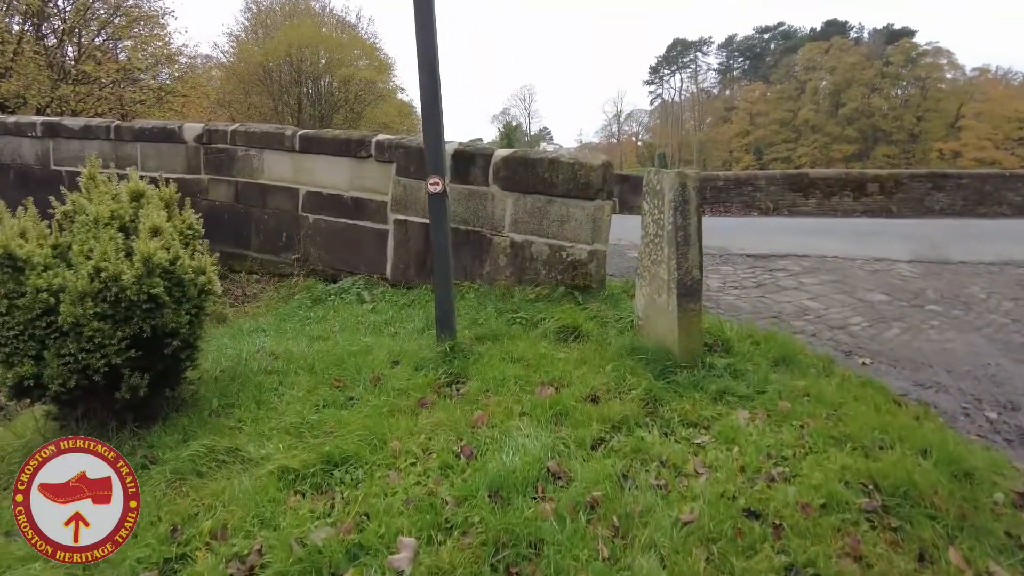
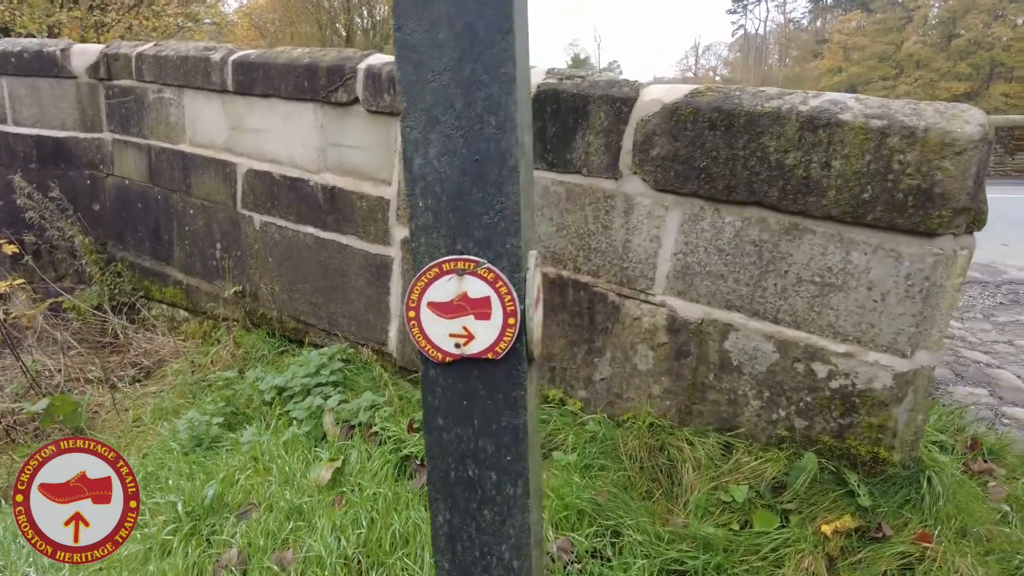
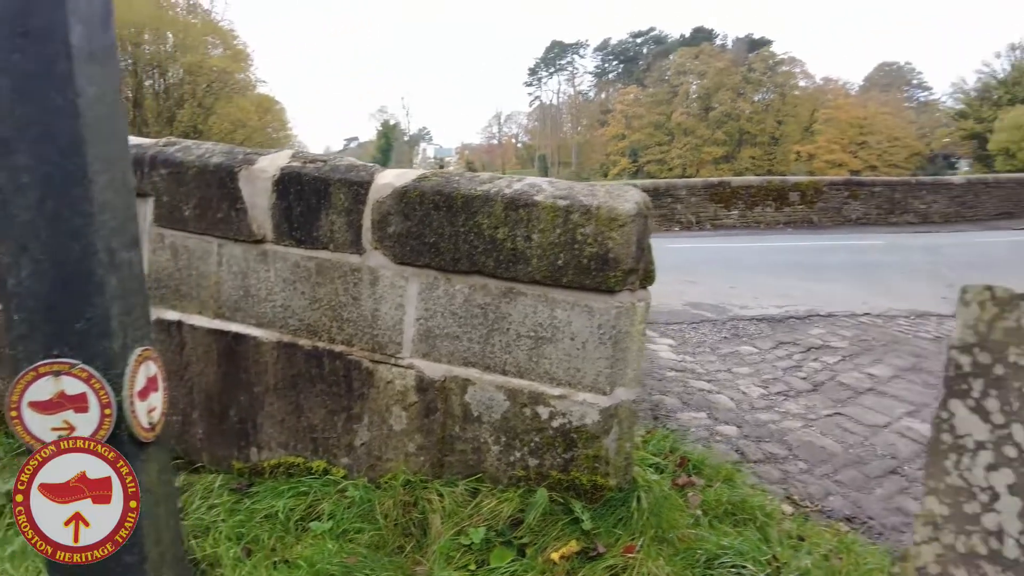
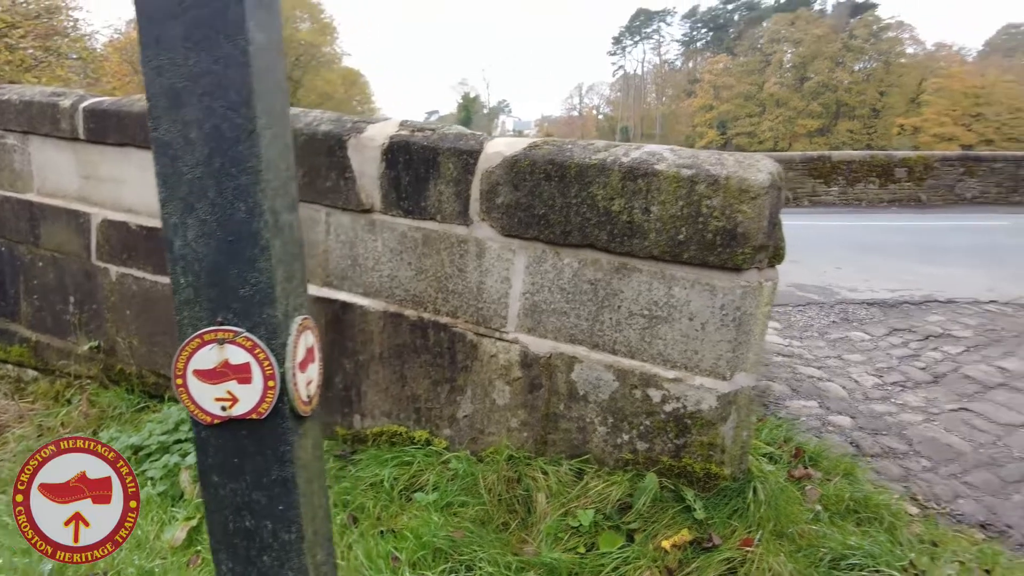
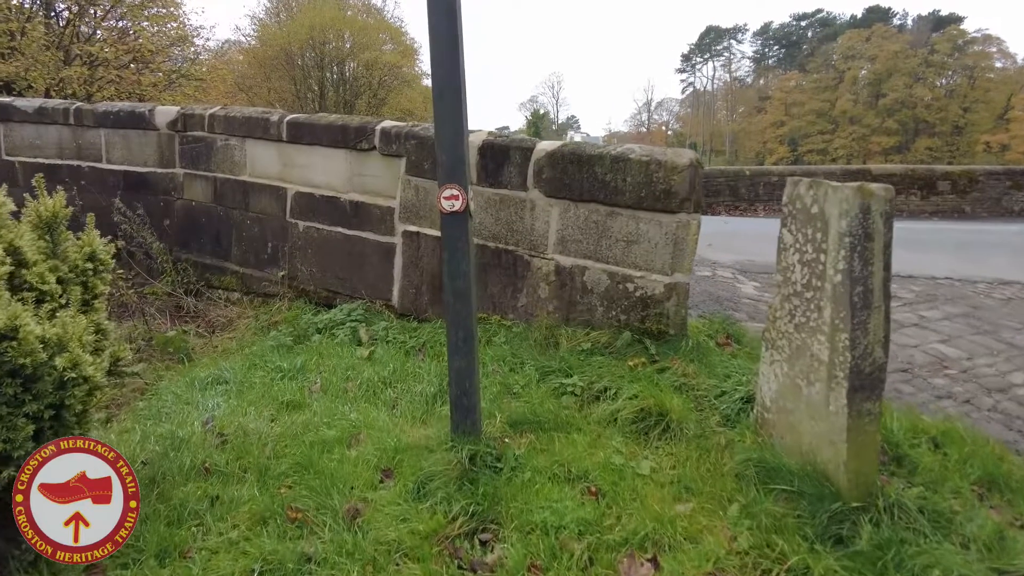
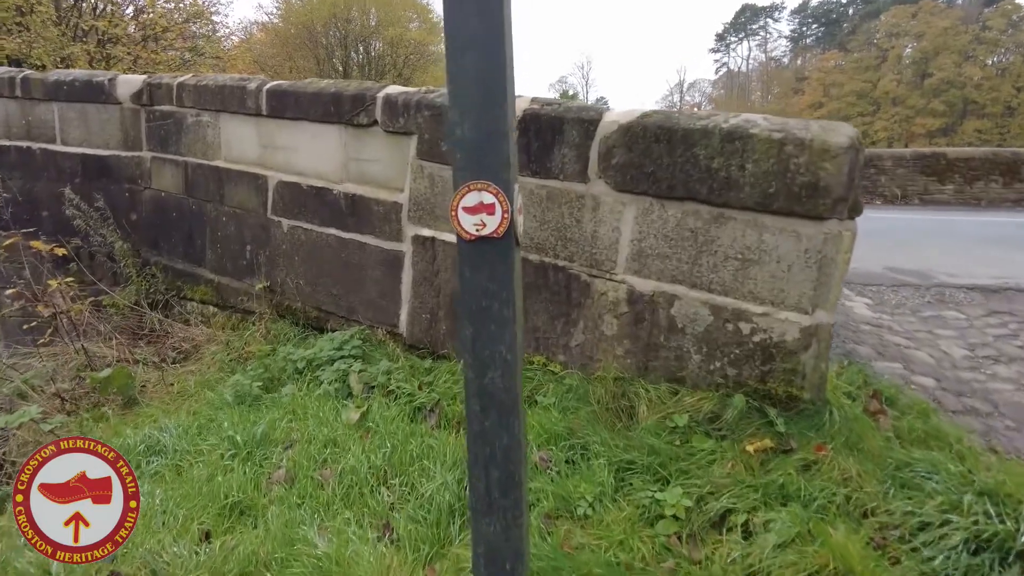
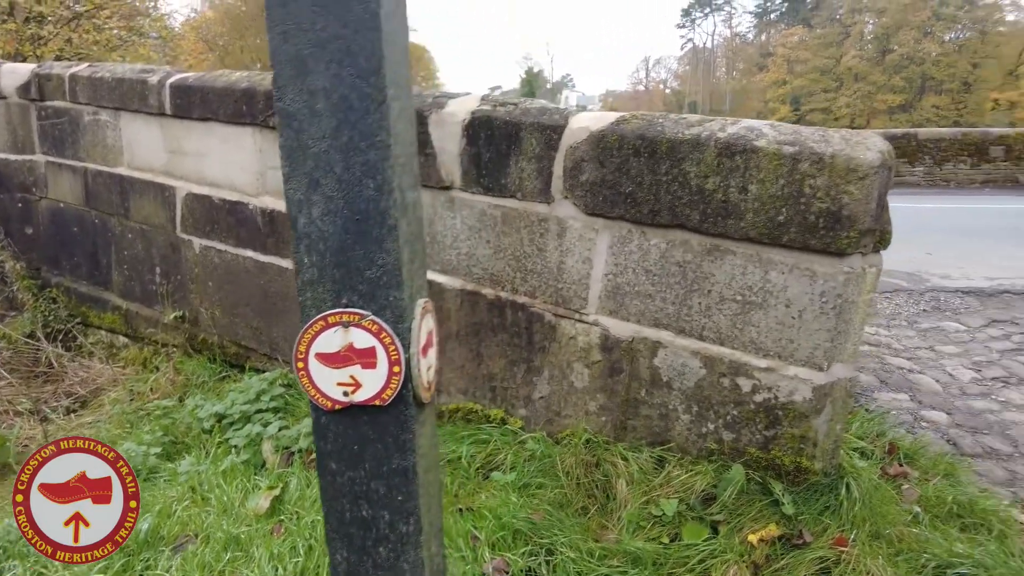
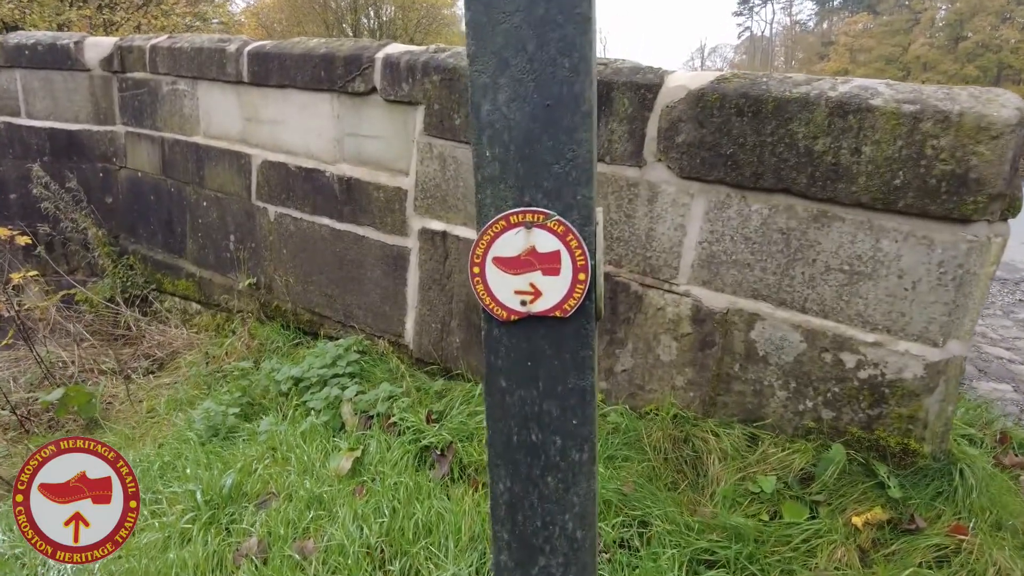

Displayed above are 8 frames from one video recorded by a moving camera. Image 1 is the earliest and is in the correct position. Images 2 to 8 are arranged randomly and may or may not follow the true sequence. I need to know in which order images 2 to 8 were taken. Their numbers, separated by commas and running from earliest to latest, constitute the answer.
5, 6, 8, 2, 7, 4, 3
